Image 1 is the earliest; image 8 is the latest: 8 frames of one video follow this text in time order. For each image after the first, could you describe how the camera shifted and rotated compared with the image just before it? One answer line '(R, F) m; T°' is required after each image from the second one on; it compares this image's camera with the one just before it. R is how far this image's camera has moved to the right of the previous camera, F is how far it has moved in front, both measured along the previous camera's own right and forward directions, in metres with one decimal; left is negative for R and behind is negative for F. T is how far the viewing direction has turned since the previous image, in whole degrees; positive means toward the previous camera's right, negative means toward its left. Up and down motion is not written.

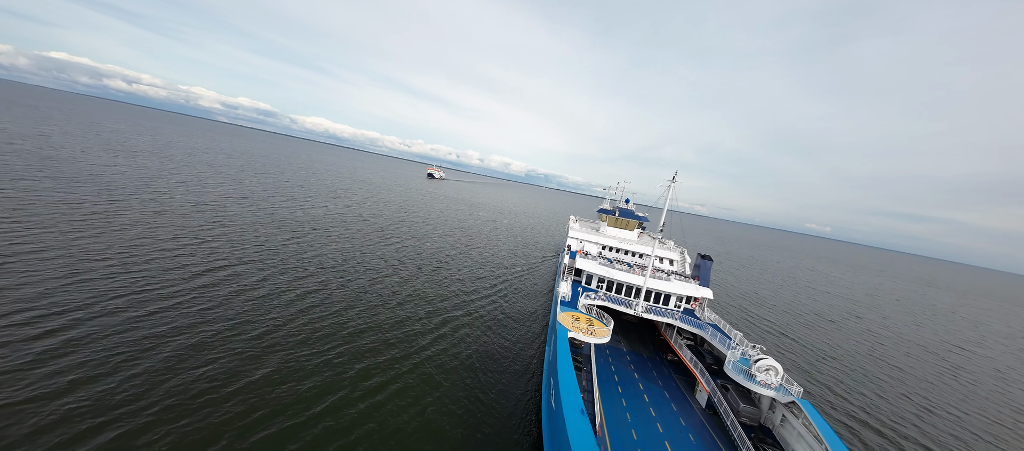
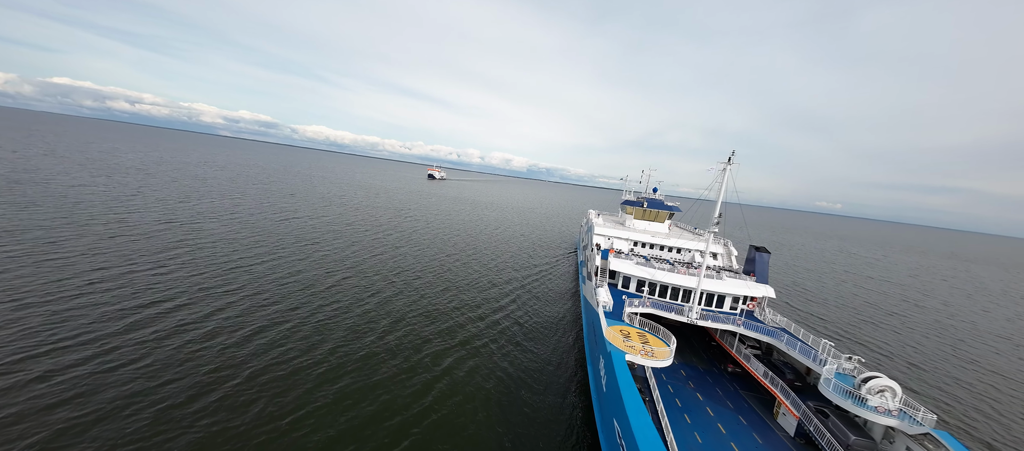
(-0.1, +6.3) m; -1°
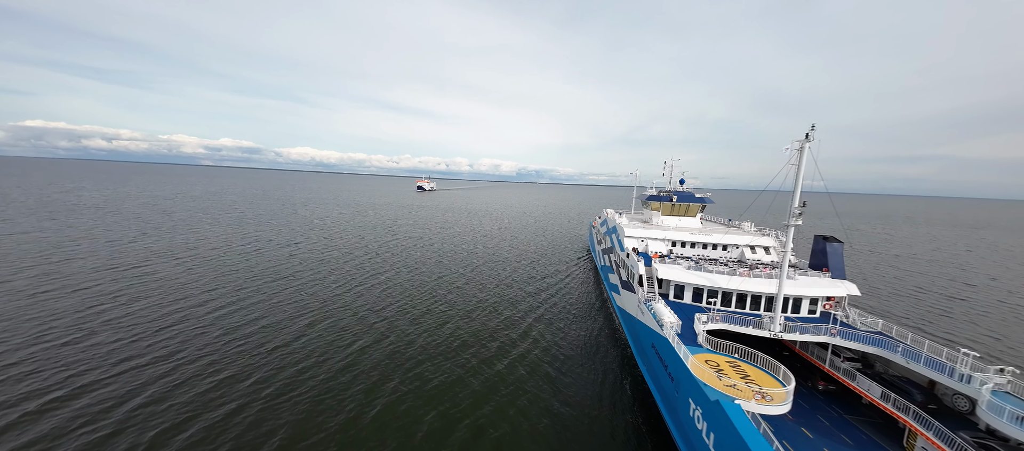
(-1.1, +6.0) m; +1°
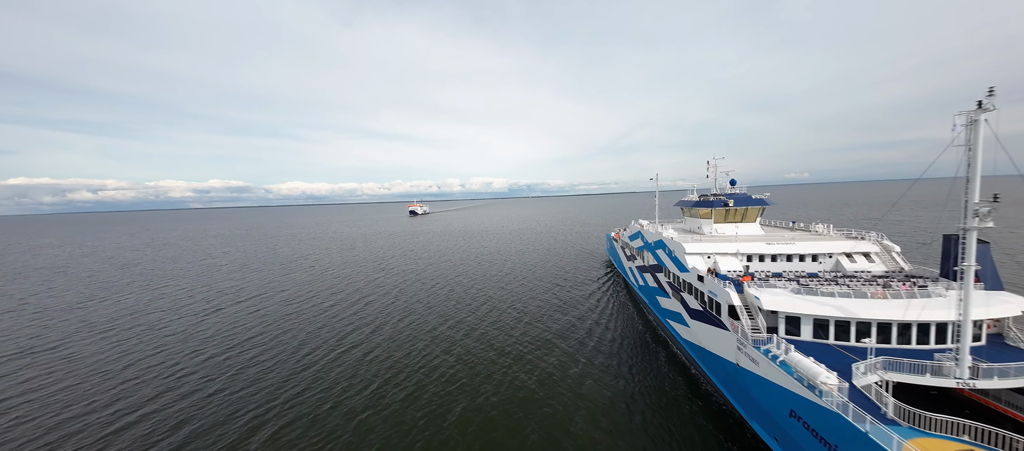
(-1.7, +7.0) m; +1°
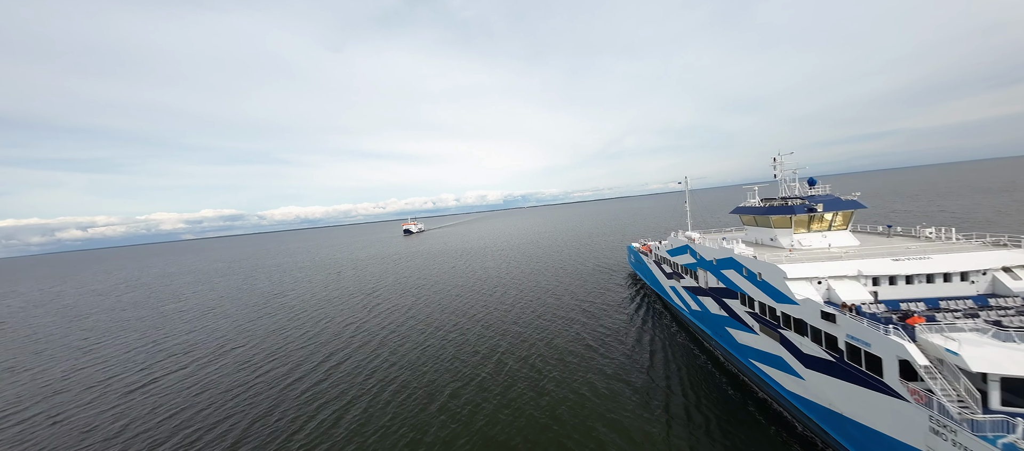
(-1.4, +6.5) m; +1°
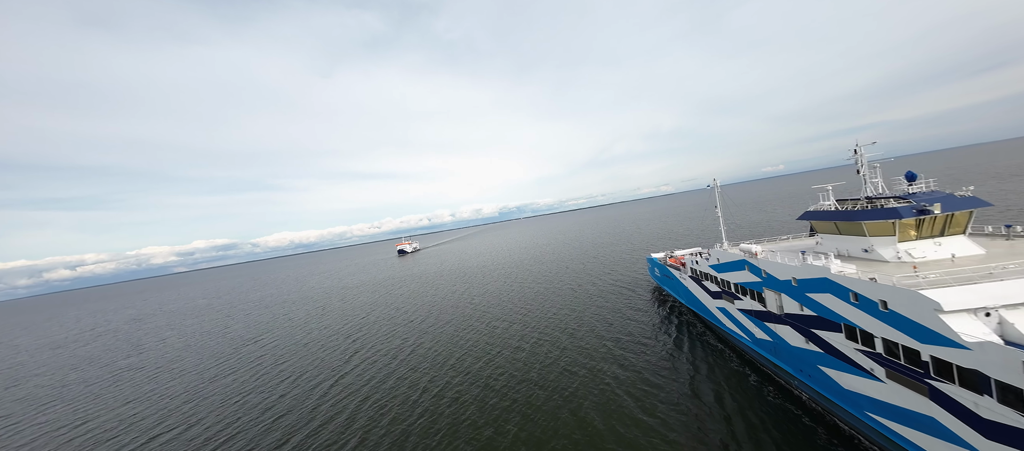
(-0.6, +5.3) m; +1°
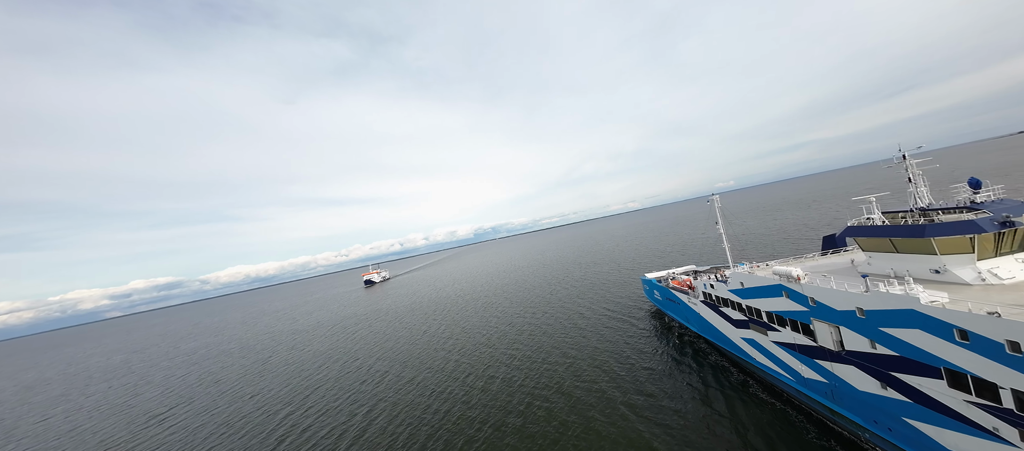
(-1.1, +4.5) m; +5°
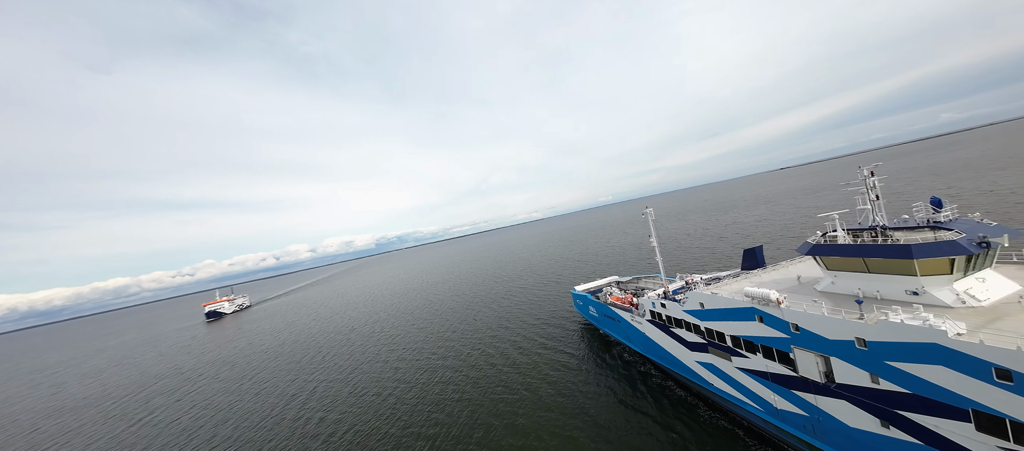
(-1.1, +7.5) m; +19°
